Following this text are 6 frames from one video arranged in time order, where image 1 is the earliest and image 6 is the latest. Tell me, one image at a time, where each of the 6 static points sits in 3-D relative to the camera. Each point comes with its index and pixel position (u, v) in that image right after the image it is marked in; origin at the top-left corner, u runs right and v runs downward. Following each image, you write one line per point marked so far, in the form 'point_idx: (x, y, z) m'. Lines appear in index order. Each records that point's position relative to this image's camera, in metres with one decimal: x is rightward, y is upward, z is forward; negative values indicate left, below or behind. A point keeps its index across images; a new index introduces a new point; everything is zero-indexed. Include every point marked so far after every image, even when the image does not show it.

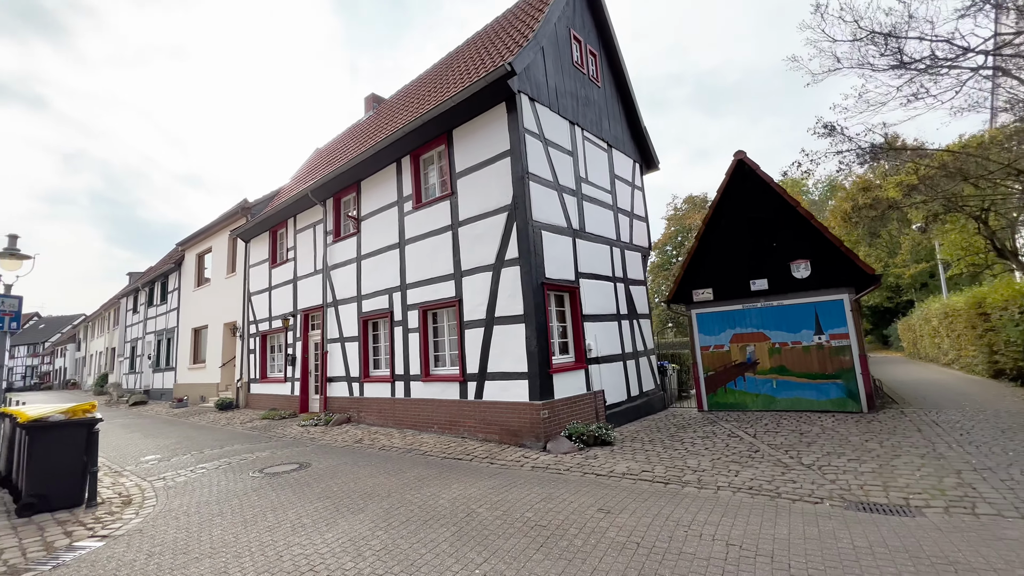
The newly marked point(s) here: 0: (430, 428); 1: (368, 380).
0: (-1.7, -2.9, +9.1) m
1: (-3.5, -2.2, +10.7) m
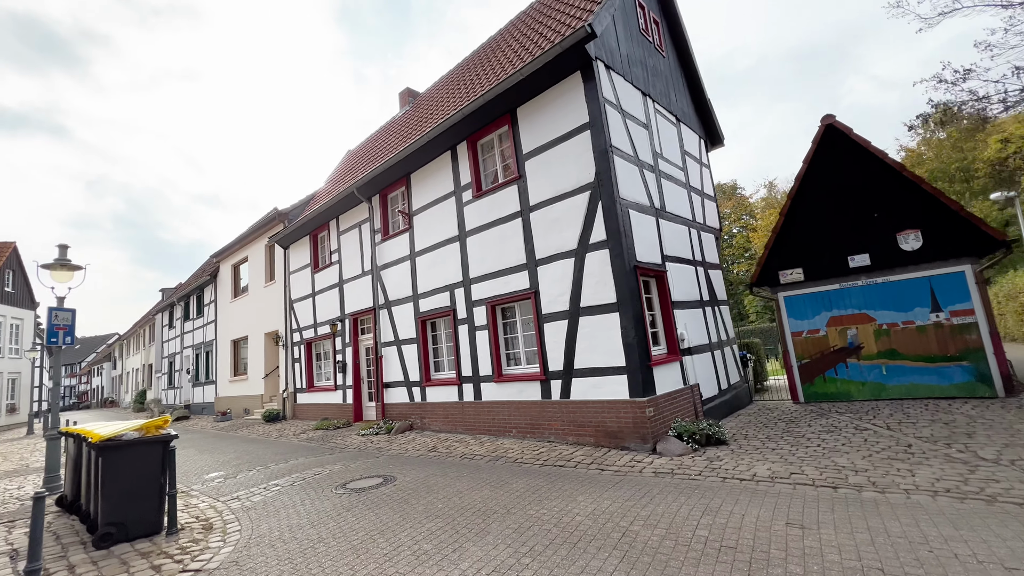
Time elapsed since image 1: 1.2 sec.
0: (-0.1, -2.7, +8.4) m
1: (-1.9, -2.2, +10.1) m
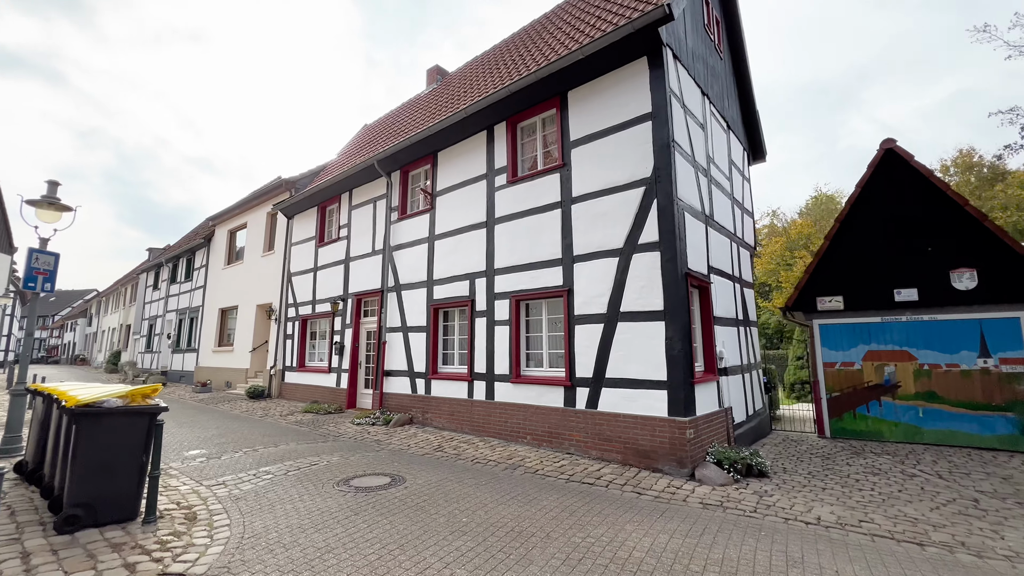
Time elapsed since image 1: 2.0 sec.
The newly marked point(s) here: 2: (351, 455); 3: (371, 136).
0: (+0.2, -2.6, +7.8) m
1: (-1.6, -1.9, +9.4) m
2: (-2.5, -2.7, +7.1) m
3: (-4.7, +5.1, +15.1) m
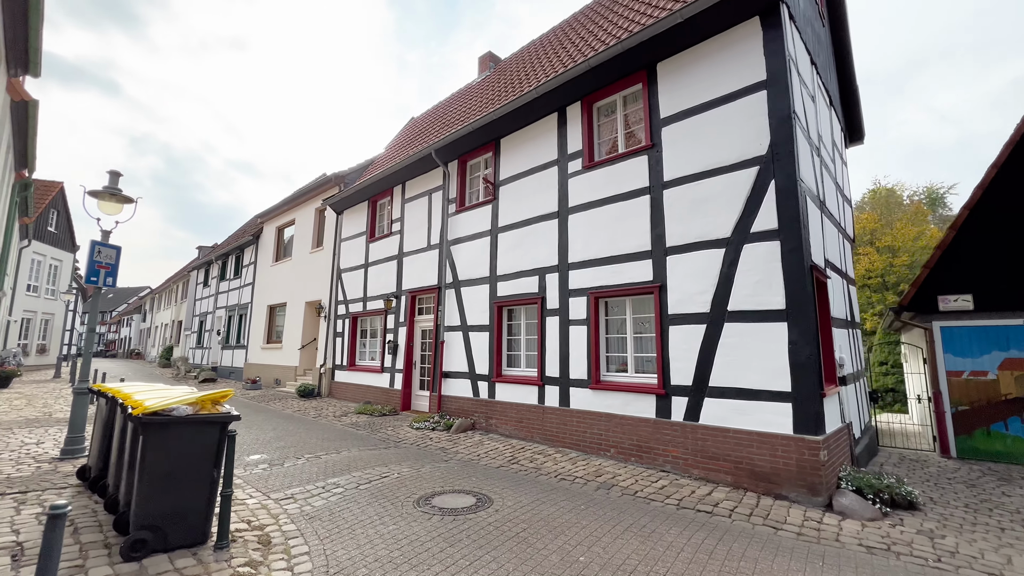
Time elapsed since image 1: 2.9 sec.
0: (+1.4, -2.5, +7.0) m
1: (-0.2, -1.8, +8.7) m
2: (-1.3, -2.6, +6.5) m
3: (-3.0, +5.2, +14.6) m
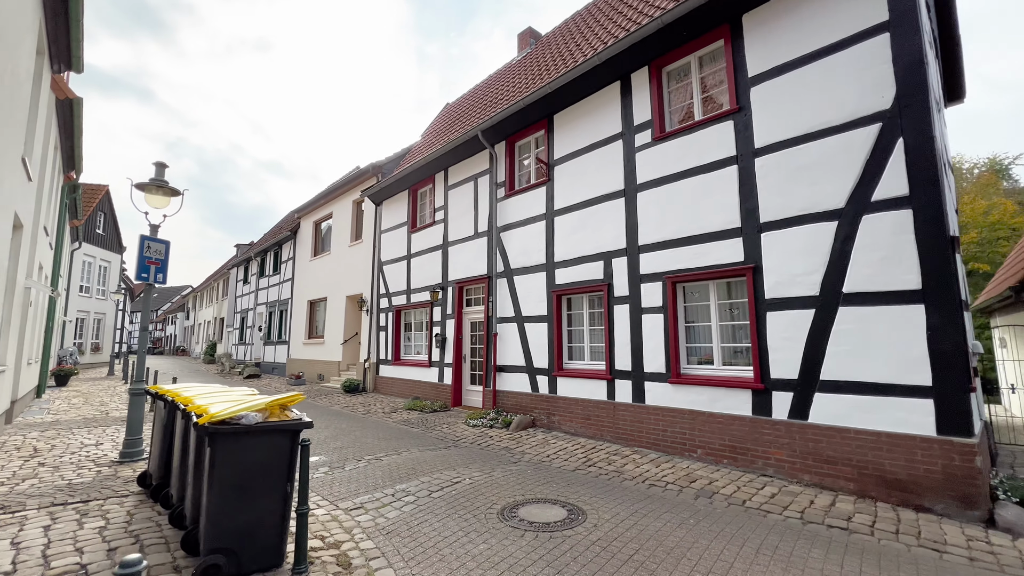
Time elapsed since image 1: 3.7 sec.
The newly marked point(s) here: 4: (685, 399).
0: (+2.5, -2.3, +6.3) m
1: (+0.9, -1.6, +8.1) m
2: (-0.3, -2.4, +6.0) m
3: (-1.6, +5.5, +14.0) m
4: (+2.5, -1.6, +6.5) m
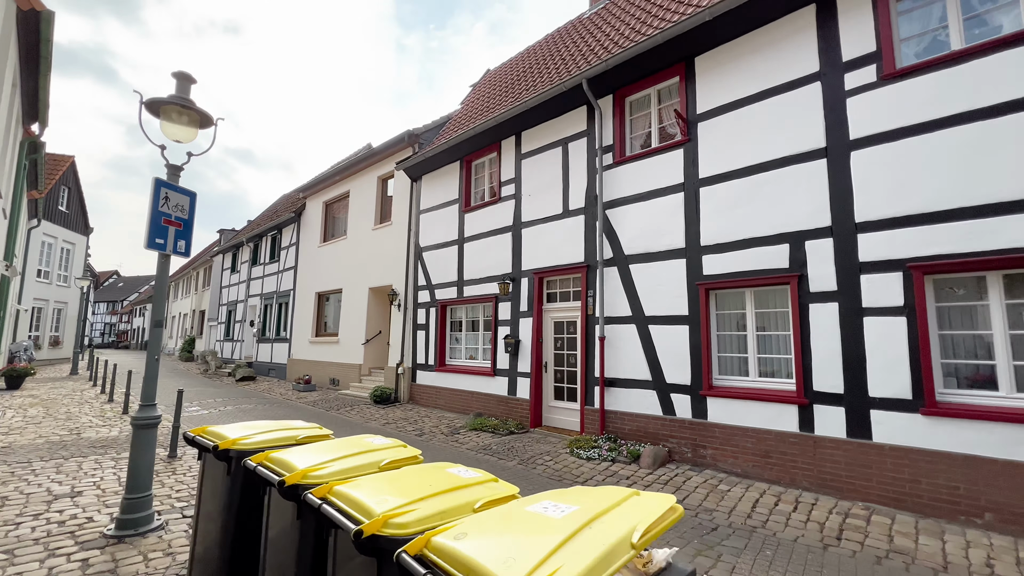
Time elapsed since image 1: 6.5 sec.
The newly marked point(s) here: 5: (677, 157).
0: (+4.5, -2.2, +4.4) m
1: (+2.8, -1.5, +6.1) m
2: (+1.7, -2.3, +3.9) m
3: (+0.1, +5.7, +11.9) m
4: (+4.5, -1.5, +4.6) m
5: (+2.6, +2.0, +6.9) m
